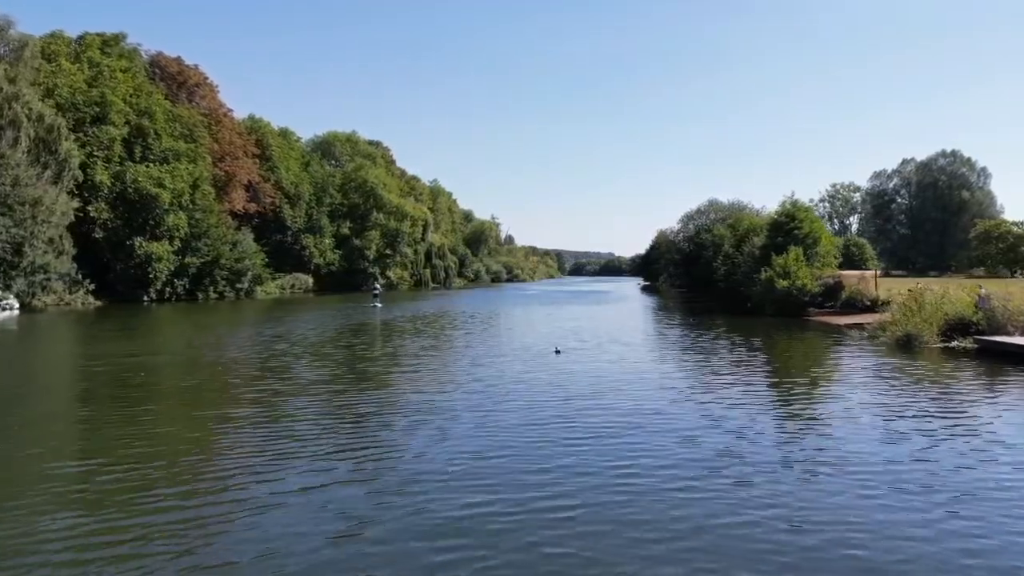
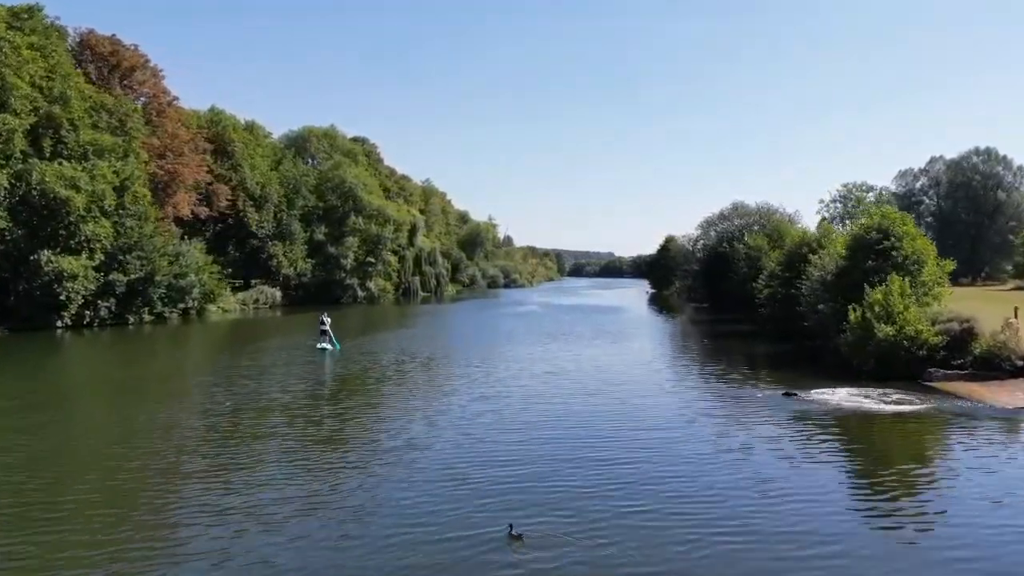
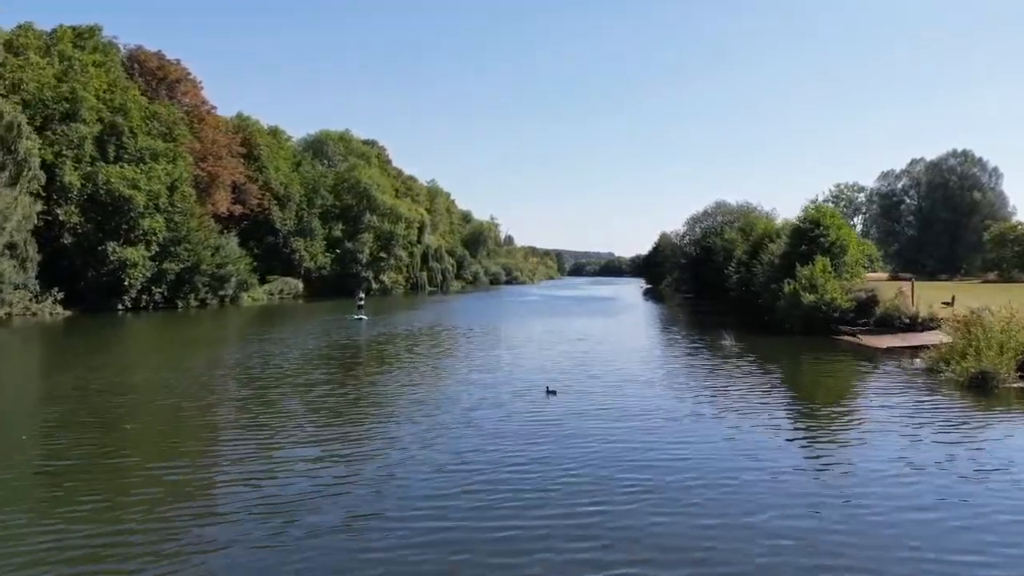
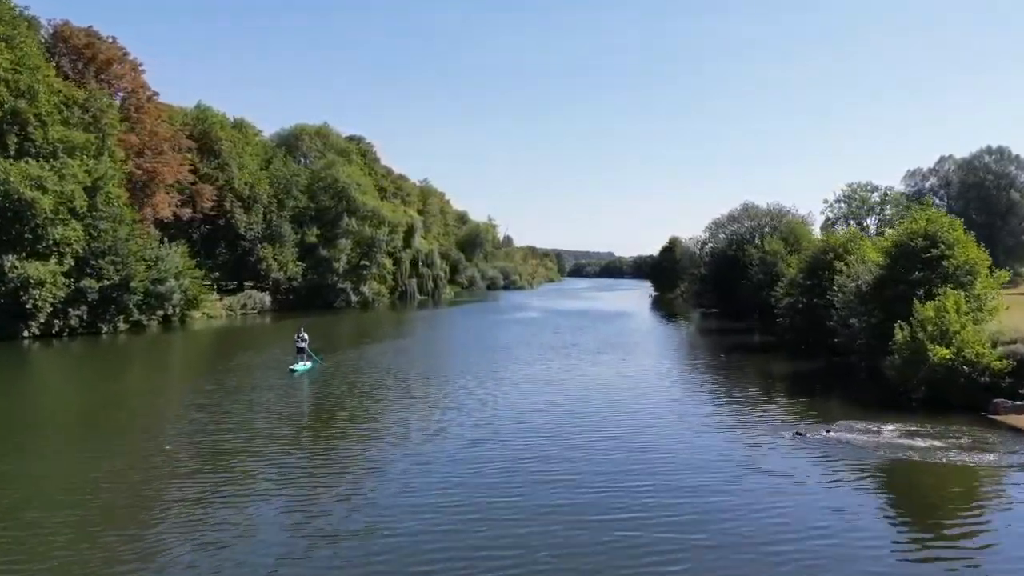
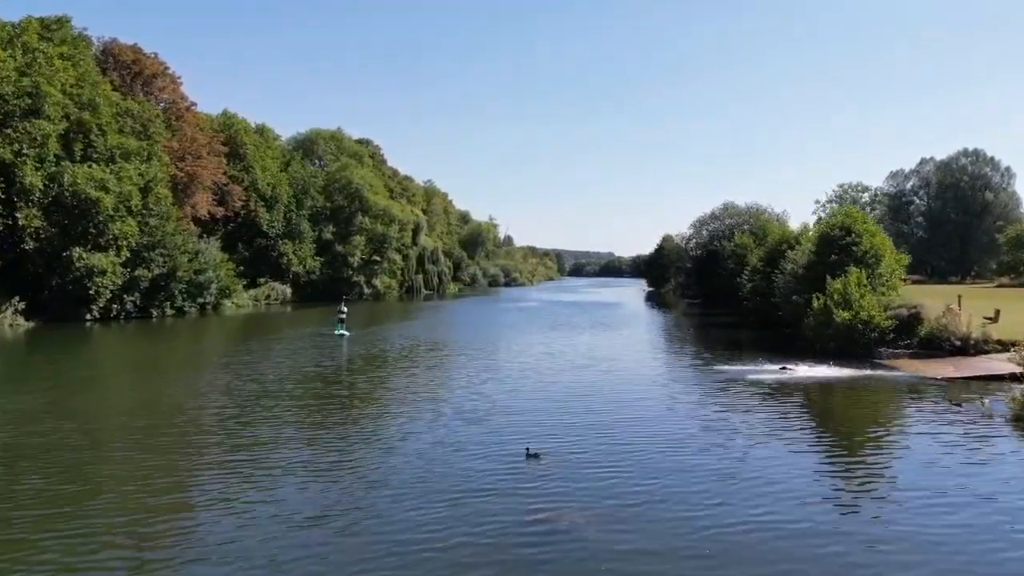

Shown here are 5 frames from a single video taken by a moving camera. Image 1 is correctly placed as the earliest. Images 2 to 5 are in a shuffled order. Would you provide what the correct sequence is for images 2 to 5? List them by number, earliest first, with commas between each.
3, 5, 2, 4
